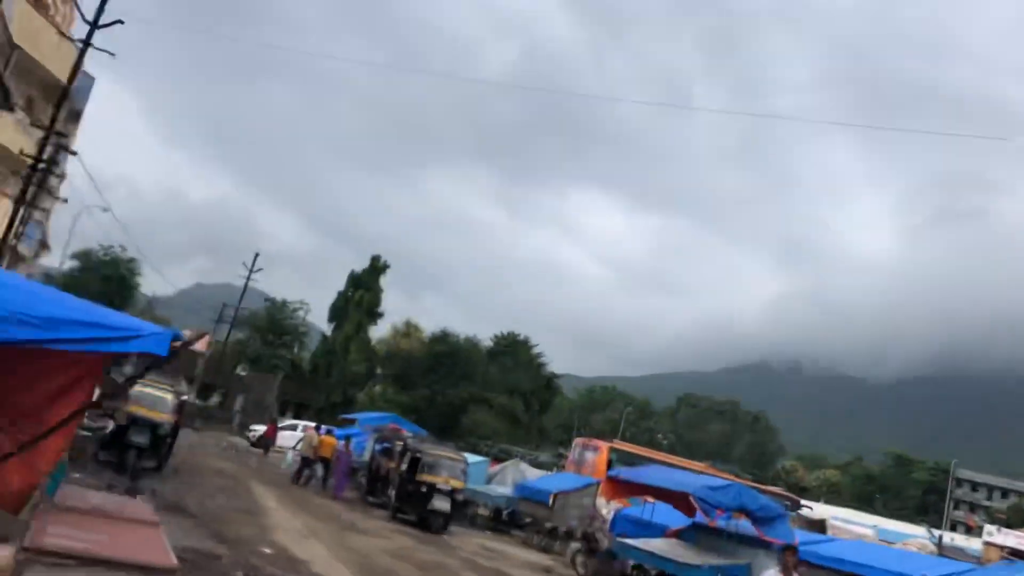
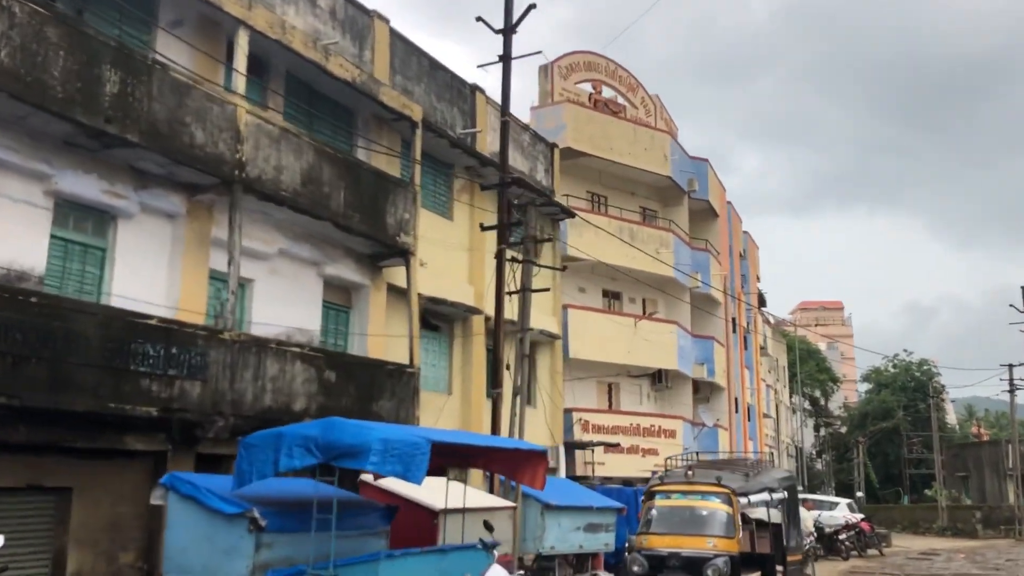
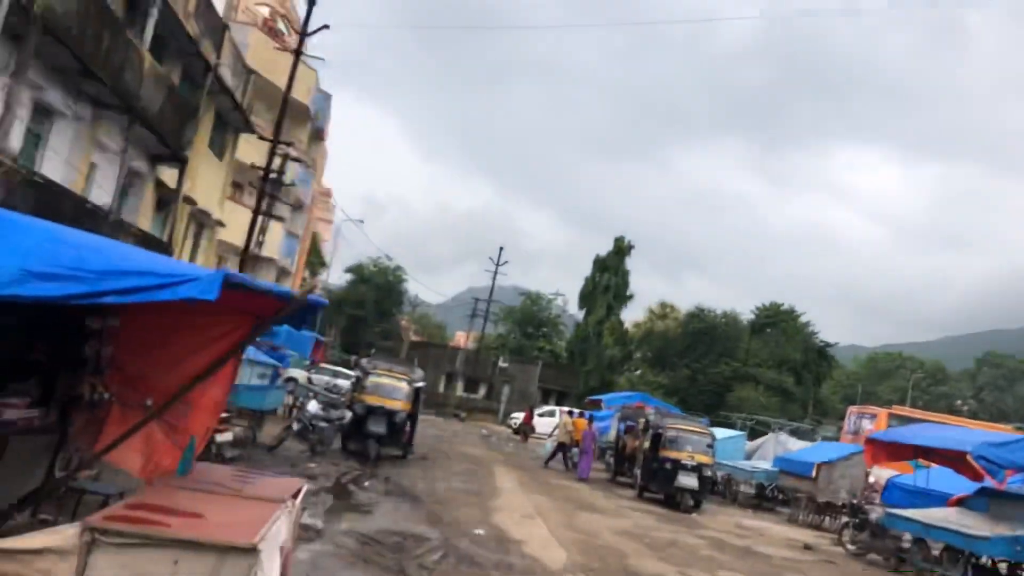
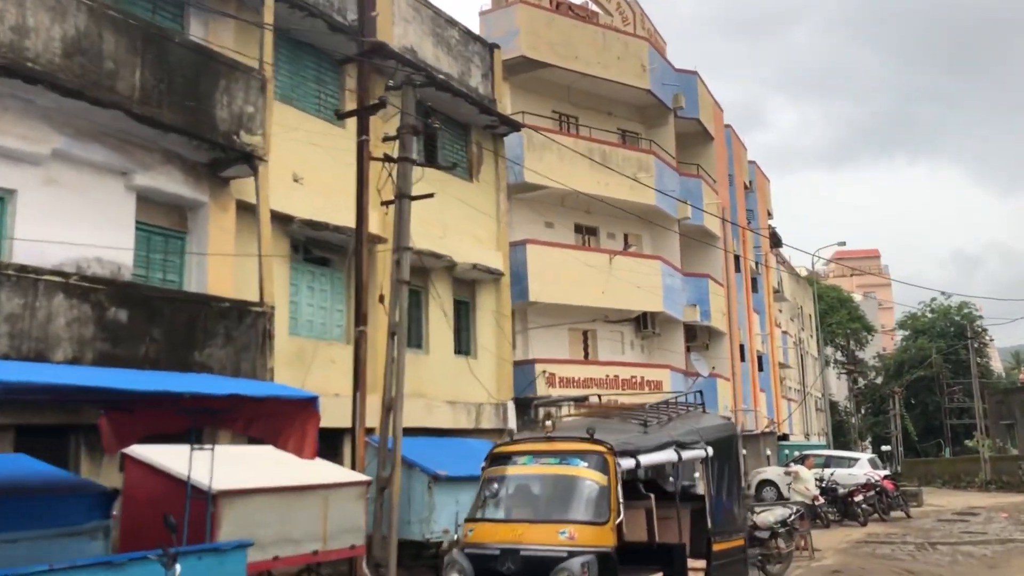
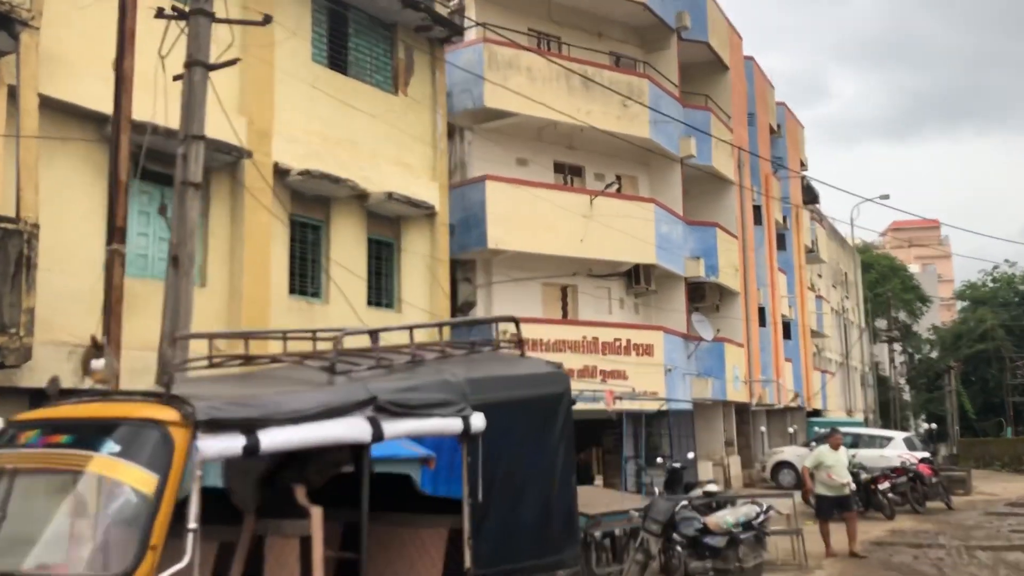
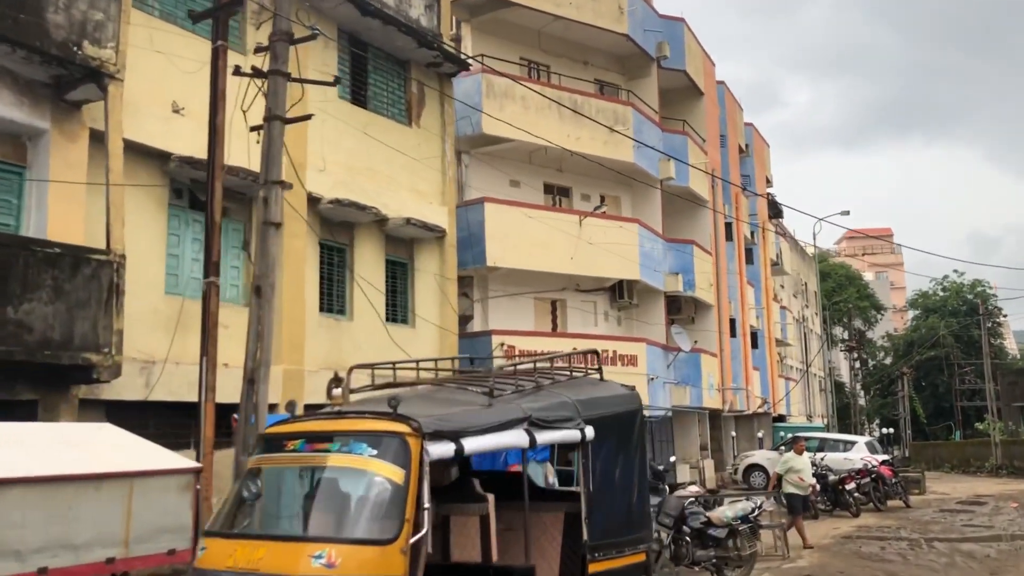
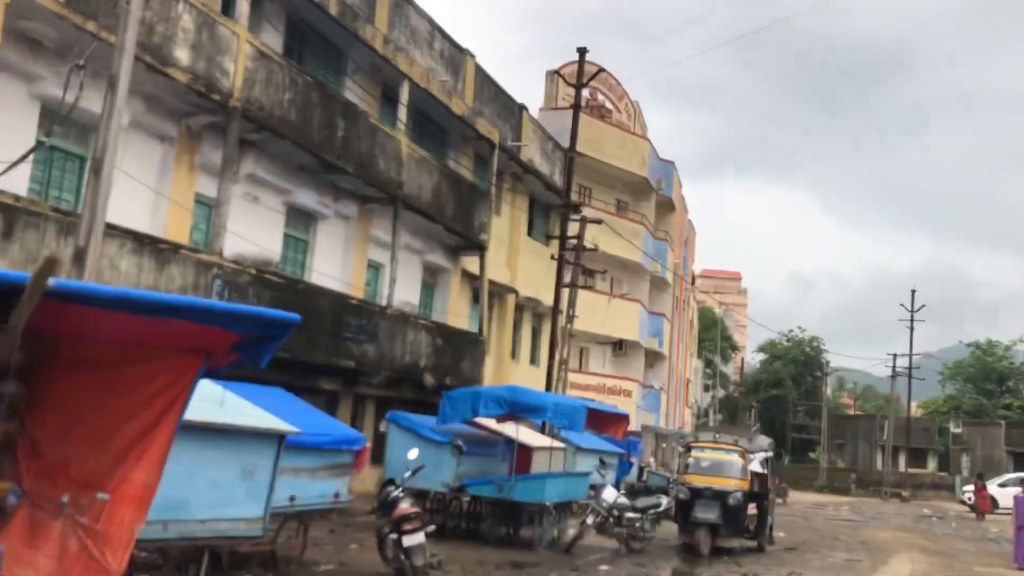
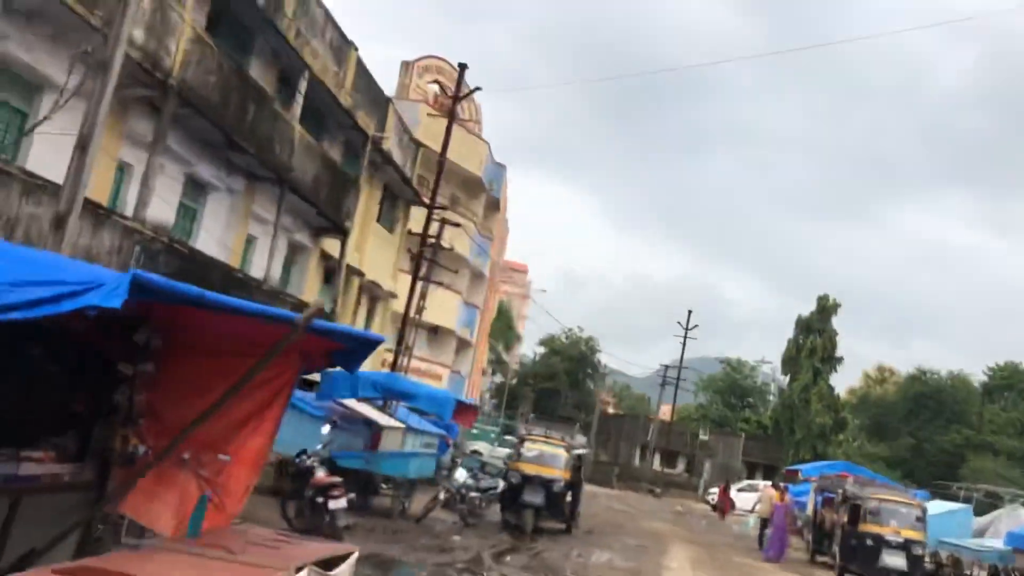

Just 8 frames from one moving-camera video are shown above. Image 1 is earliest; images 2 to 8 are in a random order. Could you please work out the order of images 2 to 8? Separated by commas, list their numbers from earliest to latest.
3, 8, 7, 2, 4, 6, 5
